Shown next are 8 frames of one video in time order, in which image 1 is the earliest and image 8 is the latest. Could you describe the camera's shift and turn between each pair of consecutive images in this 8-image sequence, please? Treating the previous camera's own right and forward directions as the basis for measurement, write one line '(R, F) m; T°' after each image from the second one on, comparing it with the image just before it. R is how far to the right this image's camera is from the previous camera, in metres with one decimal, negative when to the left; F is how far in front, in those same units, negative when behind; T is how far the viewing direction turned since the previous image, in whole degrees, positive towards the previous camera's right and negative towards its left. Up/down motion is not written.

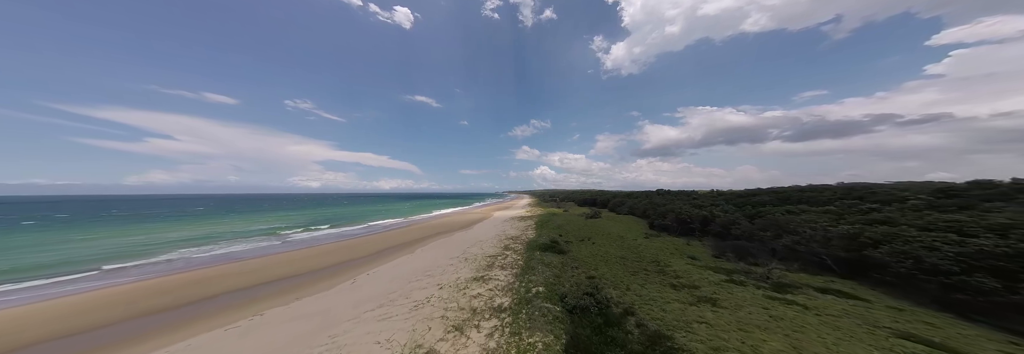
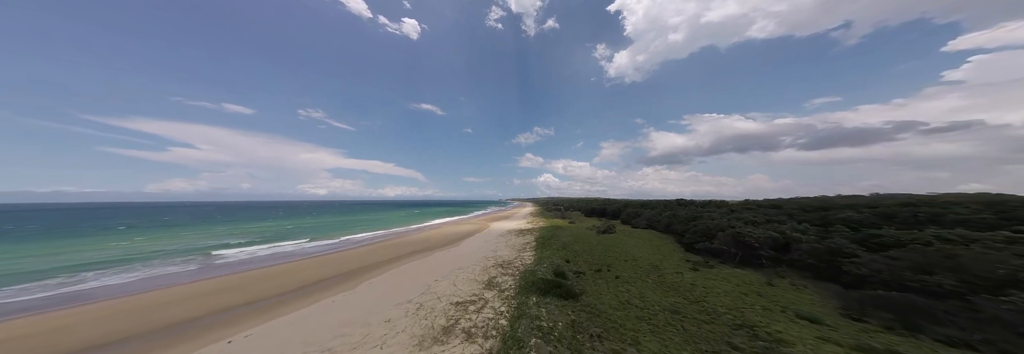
(+0.7, +3.4) m; -1°
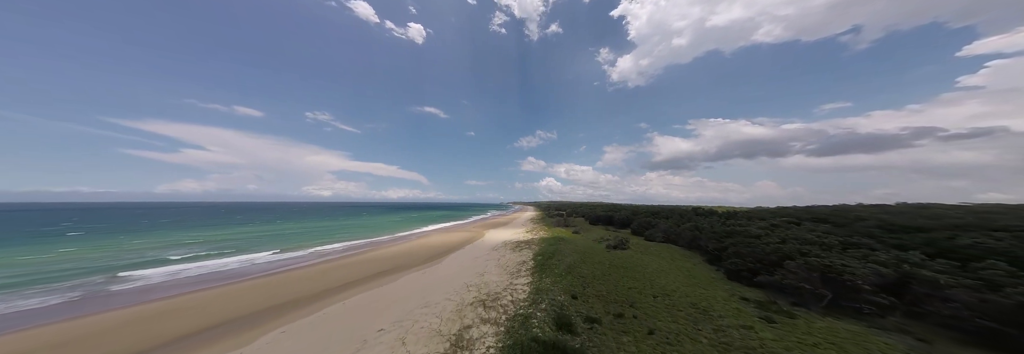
(+0.6, +2.6) m; -1°
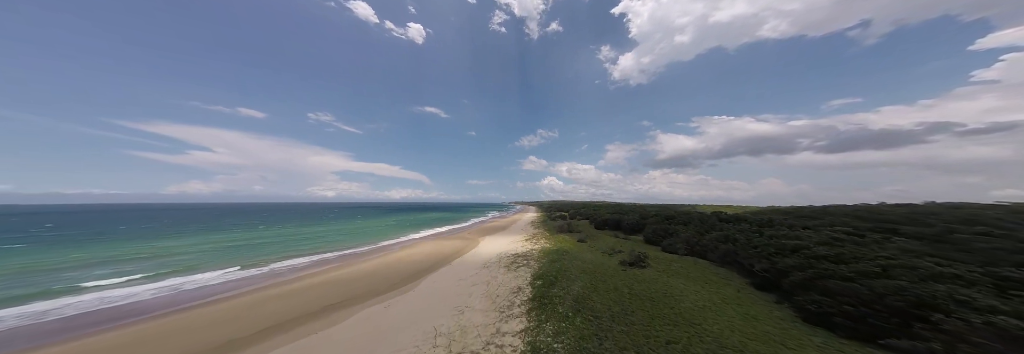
(+0.5, +2.6) m; 0°
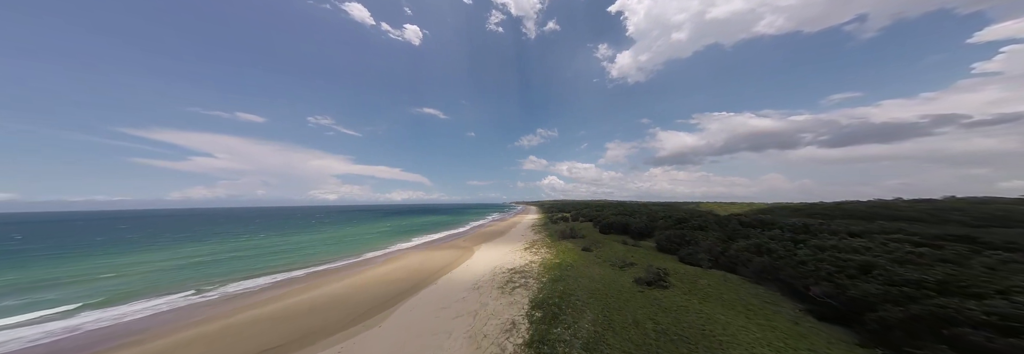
(+0.4, +2.0) m; 0°
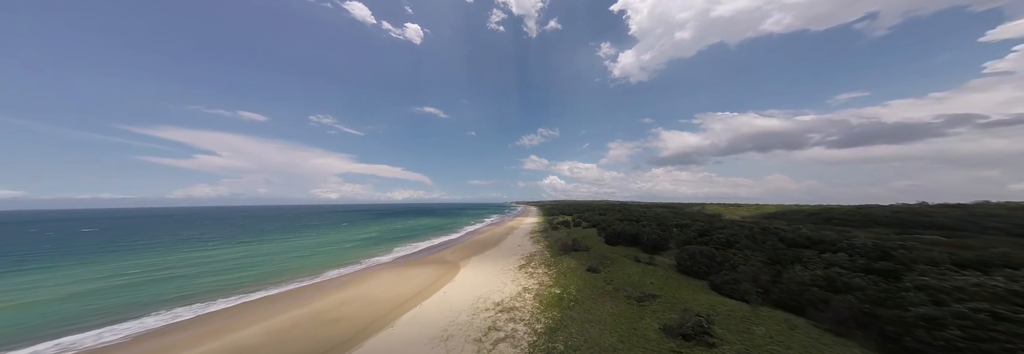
(+0.7, +3.0) m; 0°
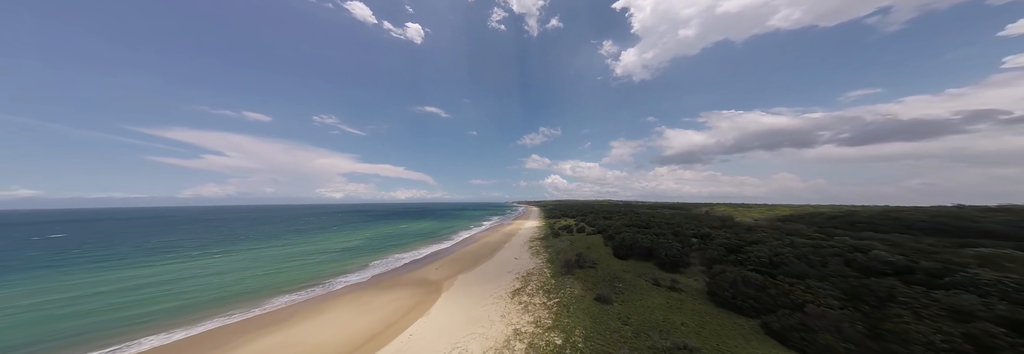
(+0.7, +2.9) m; -1°
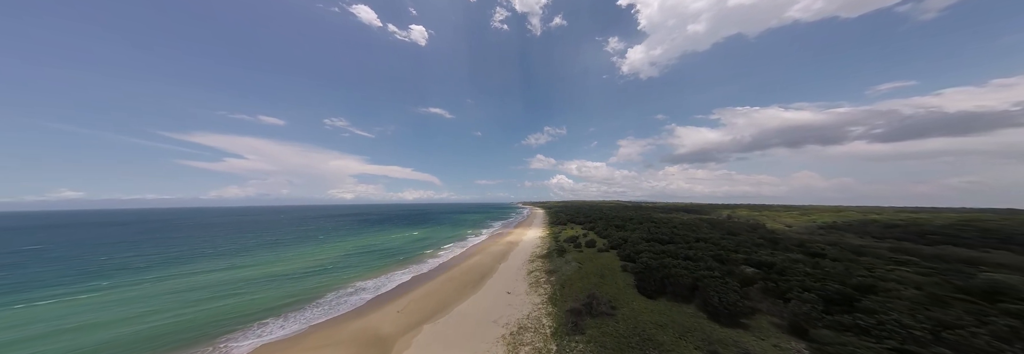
(+1.3, +4.8) m; -2°
